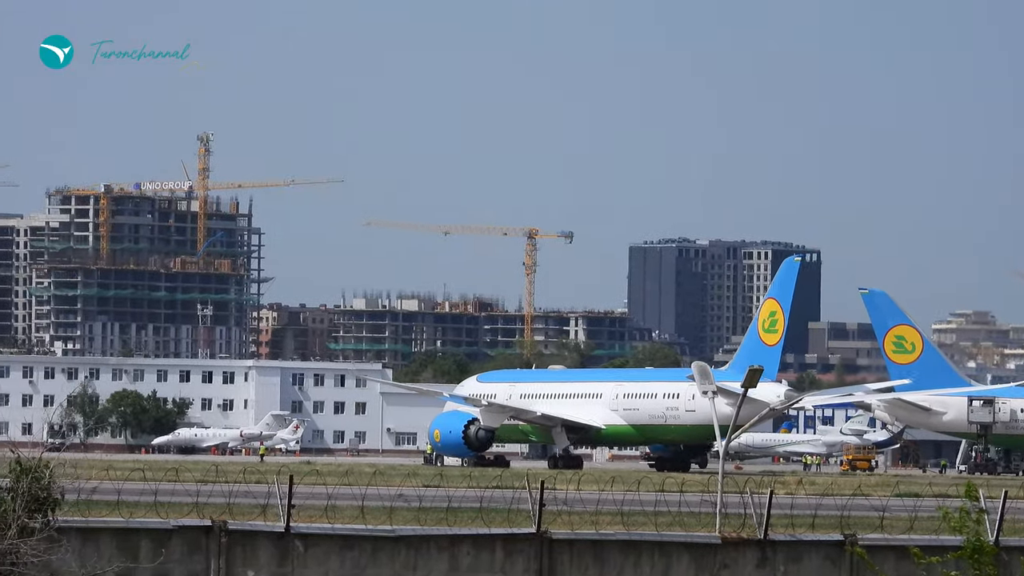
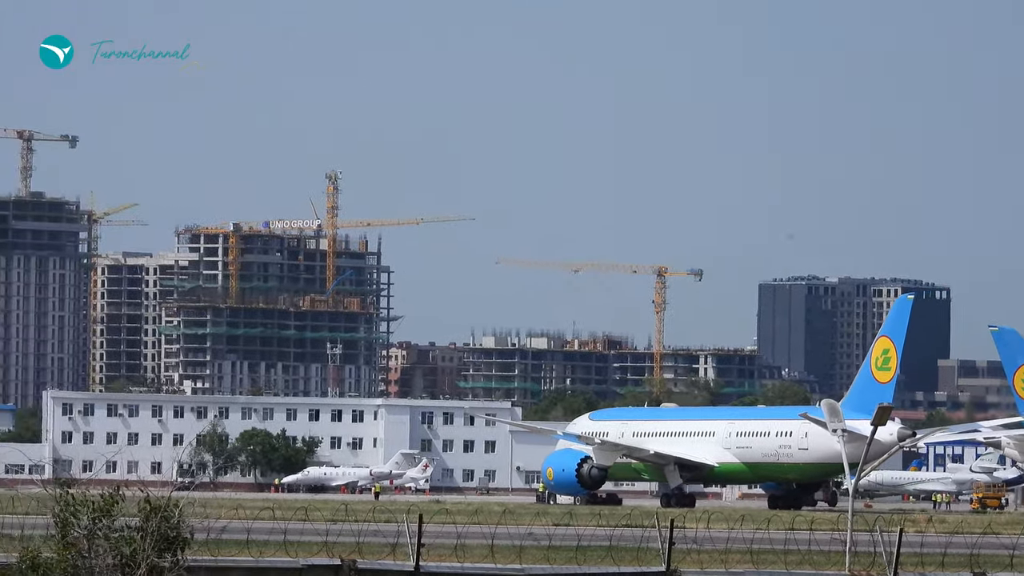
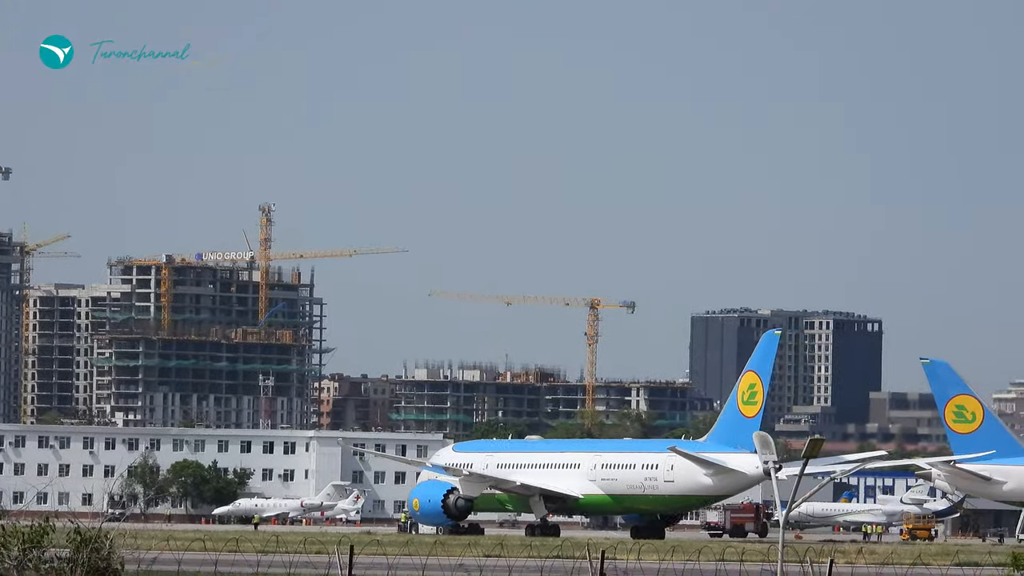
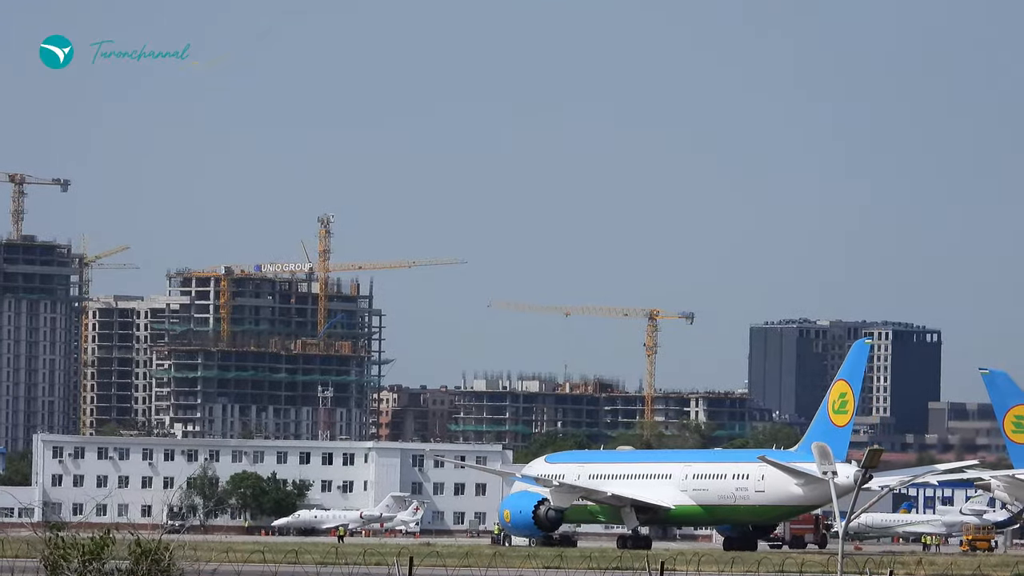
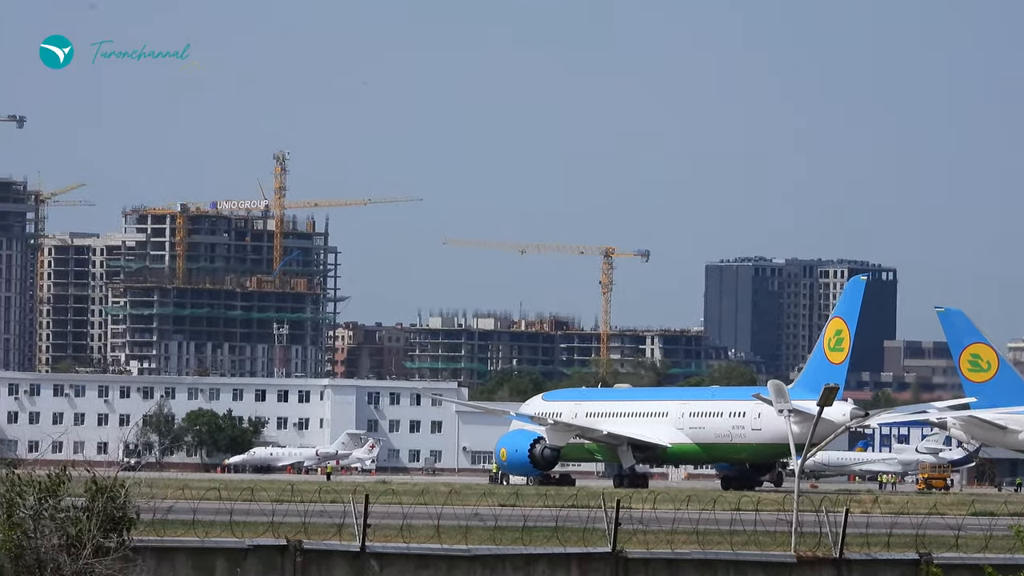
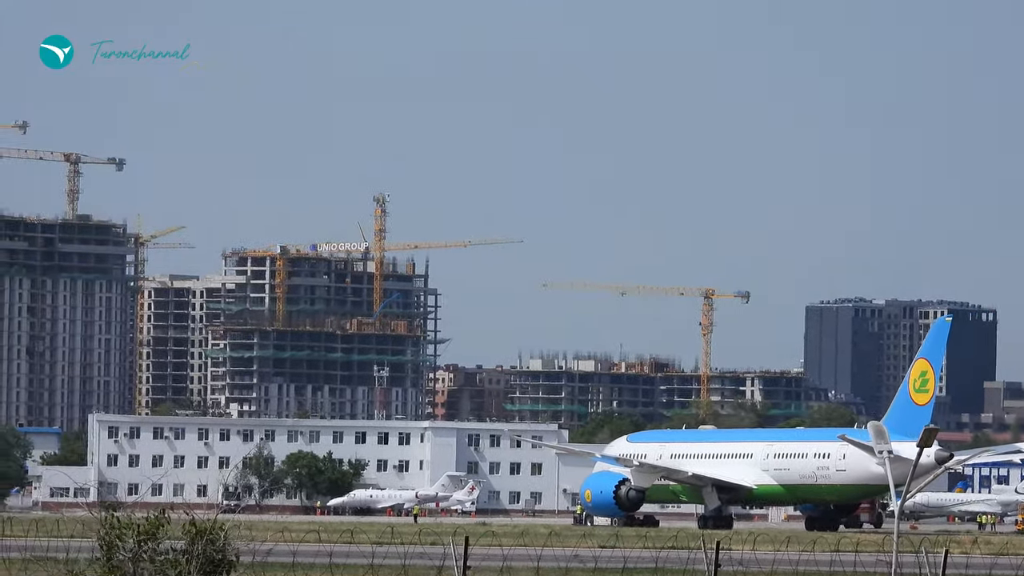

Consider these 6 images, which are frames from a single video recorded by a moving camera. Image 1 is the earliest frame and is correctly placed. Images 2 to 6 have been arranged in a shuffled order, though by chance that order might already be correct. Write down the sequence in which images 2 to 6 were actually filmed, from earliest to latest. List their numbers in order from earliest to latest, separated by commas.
5, 2, 6, 4, 3
